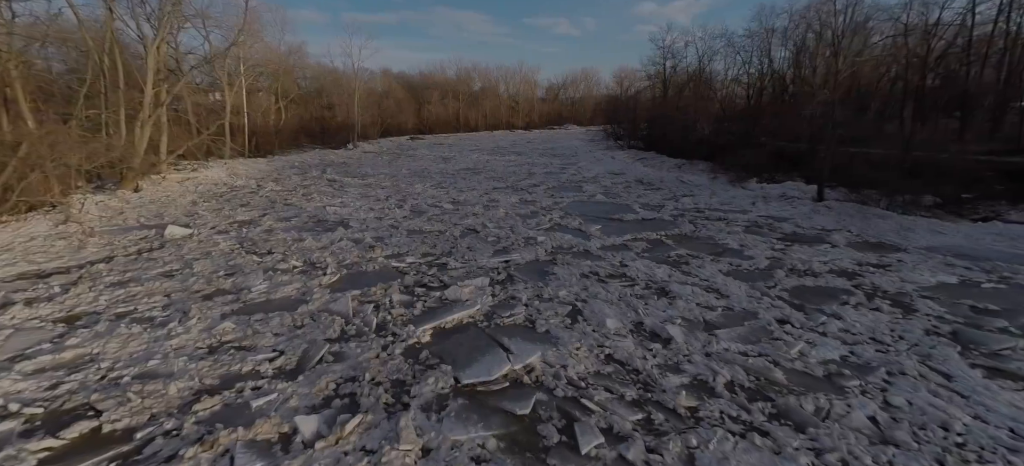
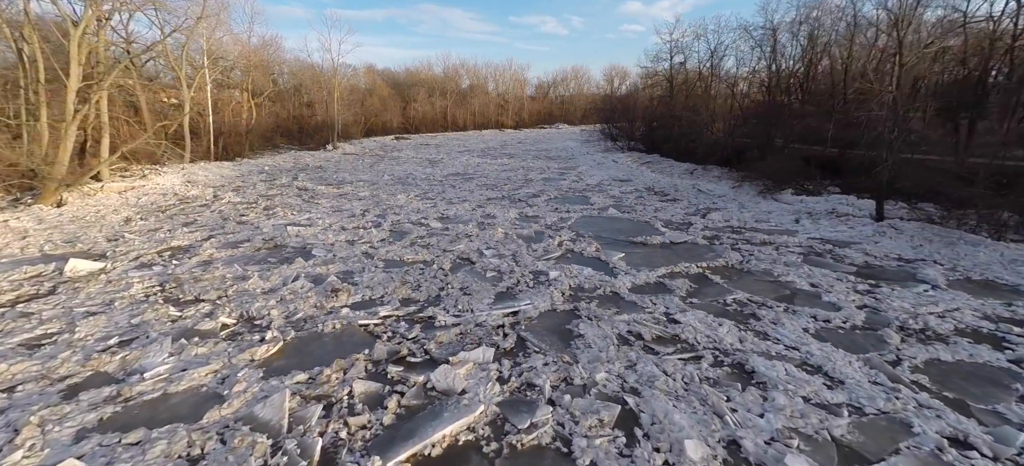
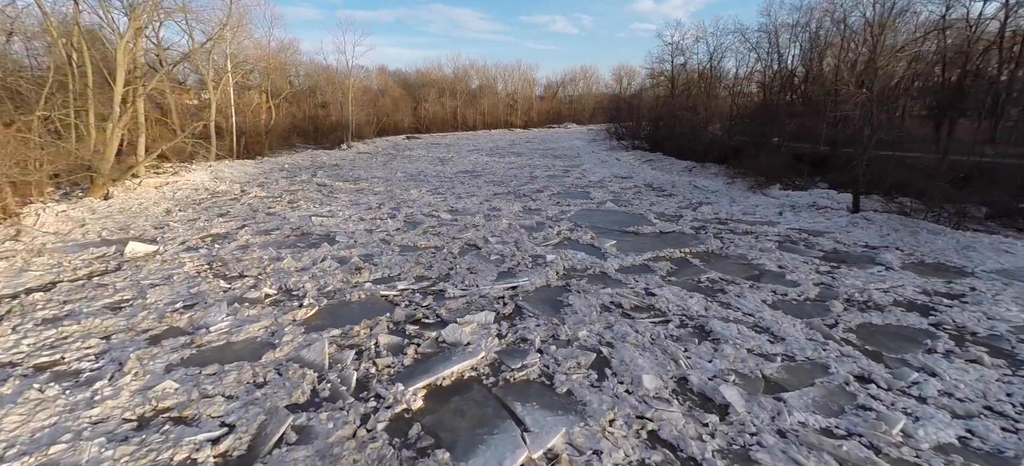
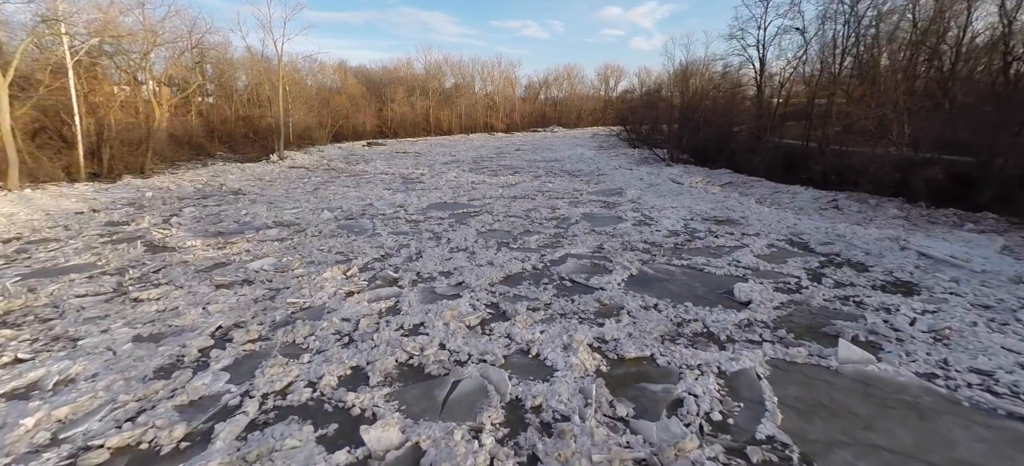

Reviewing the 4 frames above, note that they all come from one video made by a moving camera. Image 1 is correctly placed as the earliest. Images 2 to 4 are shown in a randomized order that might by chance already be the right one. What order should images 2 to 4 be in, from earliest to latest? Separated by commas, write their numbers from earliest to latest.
3, 2, 4
